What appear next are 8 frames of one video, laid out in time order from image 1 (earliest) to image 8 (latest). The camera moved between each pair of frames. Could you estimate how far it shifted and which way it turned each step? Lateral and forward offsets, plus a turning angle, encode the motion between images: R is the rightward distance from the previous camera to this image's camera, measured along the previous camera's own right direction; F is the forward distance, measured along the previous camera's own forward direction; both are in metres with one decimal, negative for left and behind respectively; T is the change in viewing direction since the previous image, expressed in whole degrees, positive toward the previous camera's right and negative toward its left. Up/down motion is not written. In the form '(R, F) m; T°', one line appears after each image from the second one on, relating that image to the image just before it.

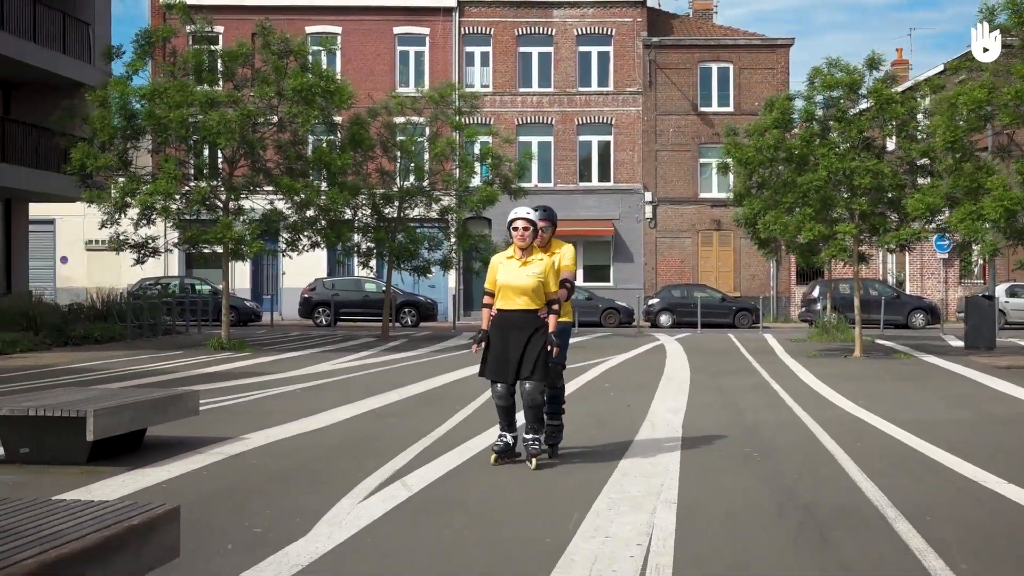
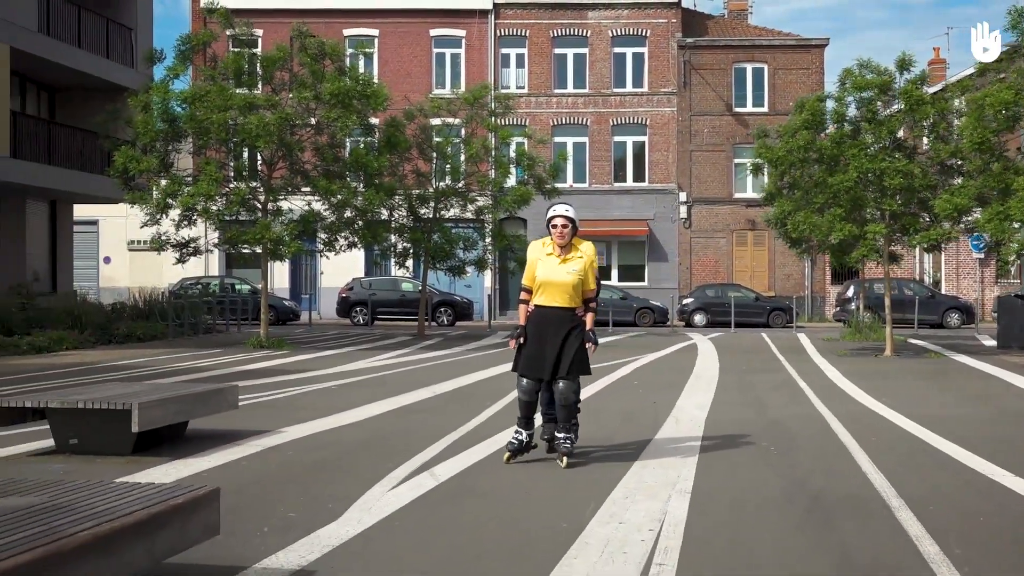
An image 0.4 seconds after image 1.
(+0.1, -0.3) m; -2°
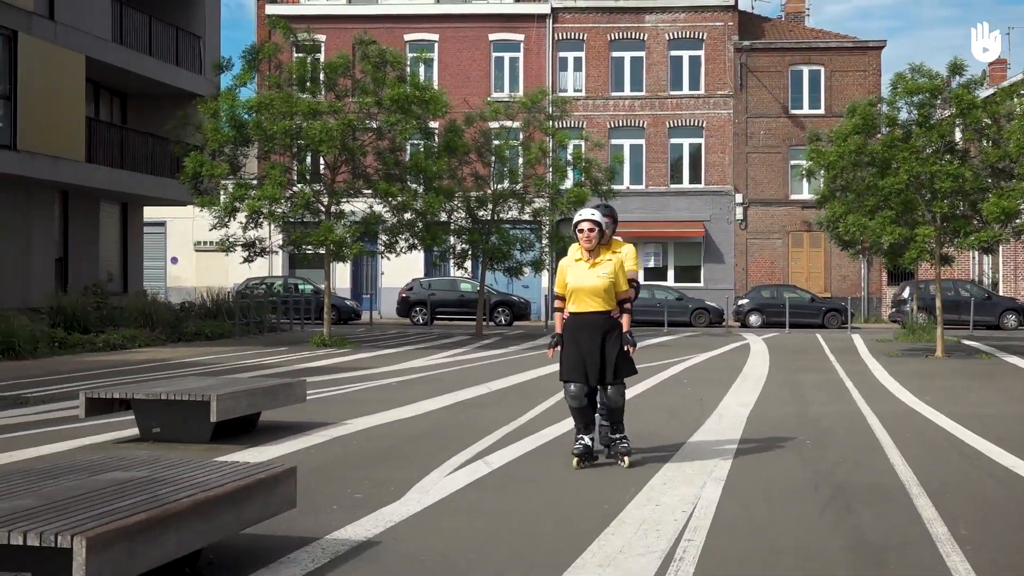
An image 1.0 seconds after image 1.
(+0.1, -0.5) m; -3°
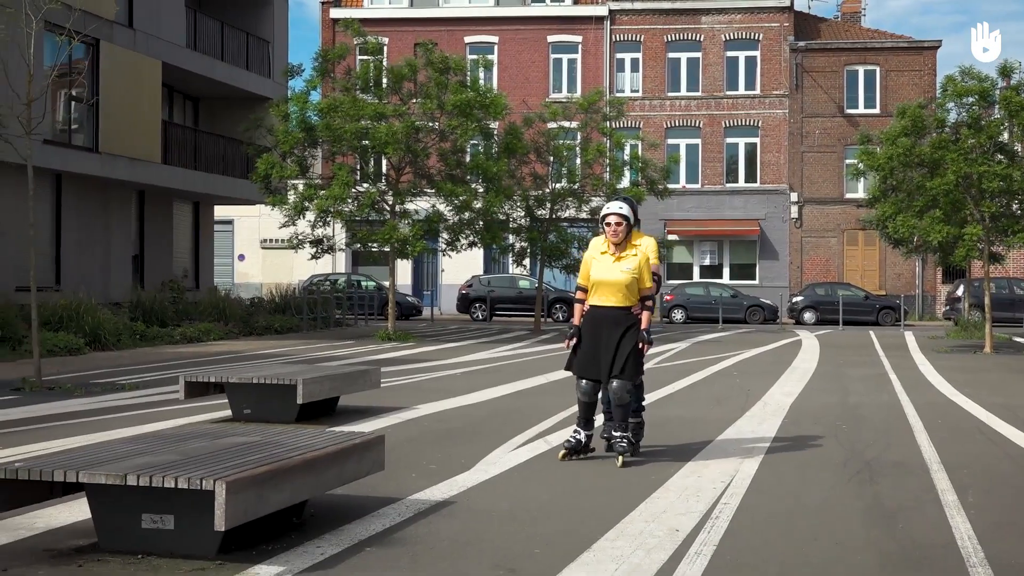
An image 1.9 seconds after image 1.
(0.0, -0.8) m; -3°
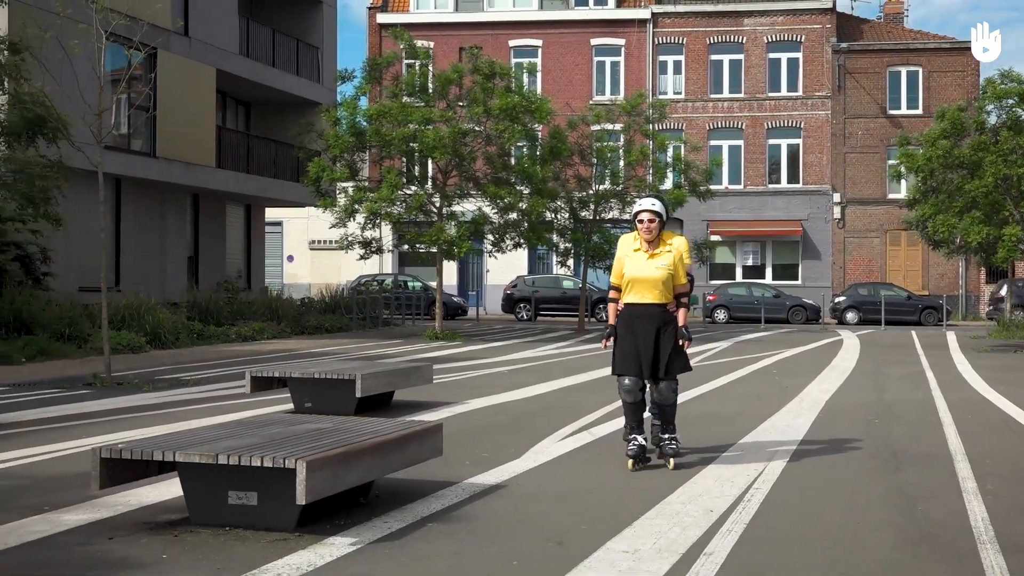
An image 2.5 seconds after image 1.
(0.0, -0.5) m; -2°
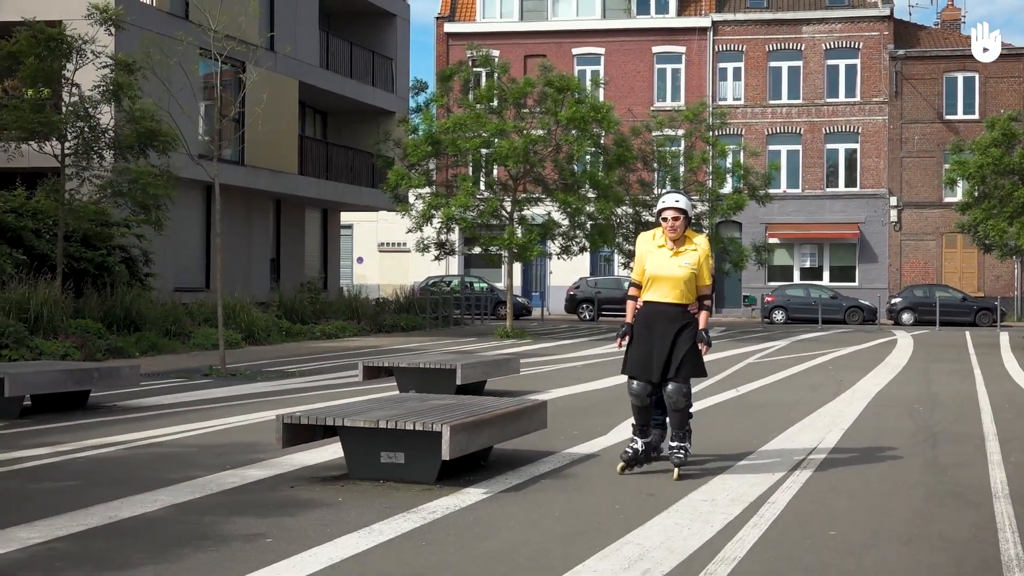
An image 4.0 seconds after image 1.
(-0.3, -1.3) m; -3°
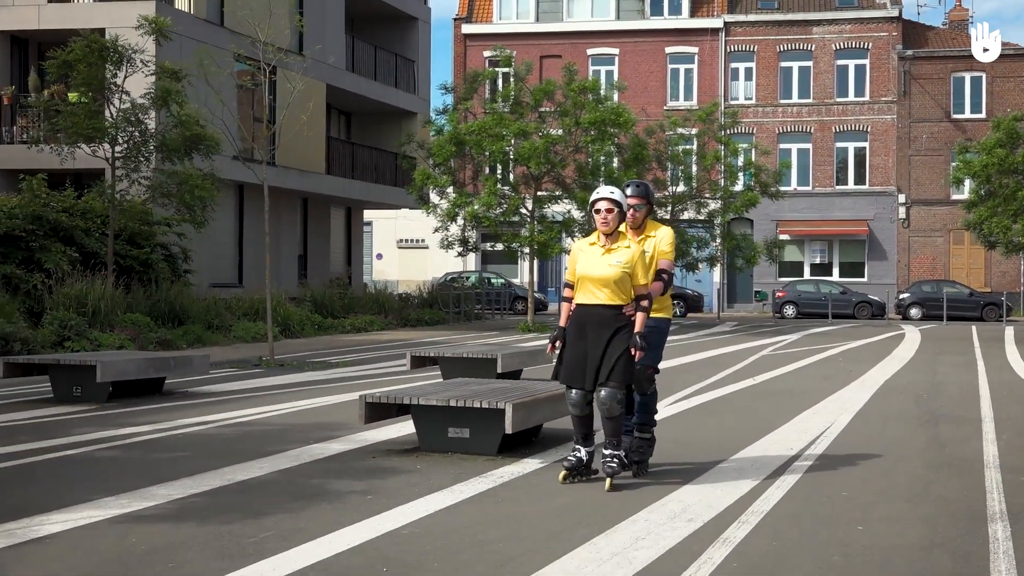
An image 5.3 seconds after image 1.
(-0.3, -1.0) m; 0°
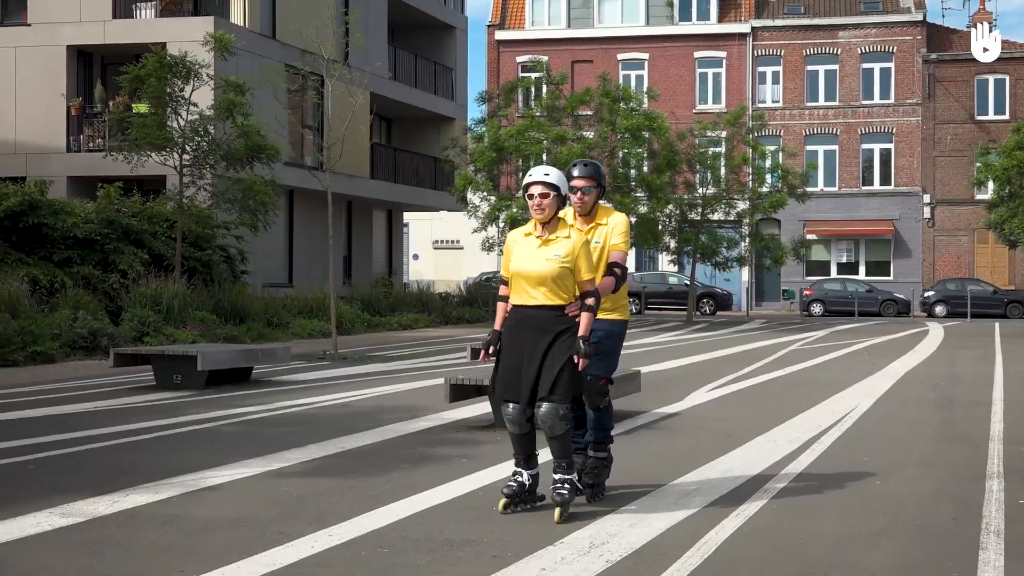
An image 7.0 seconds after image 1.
(-0.3, -1.2) m; -1°
